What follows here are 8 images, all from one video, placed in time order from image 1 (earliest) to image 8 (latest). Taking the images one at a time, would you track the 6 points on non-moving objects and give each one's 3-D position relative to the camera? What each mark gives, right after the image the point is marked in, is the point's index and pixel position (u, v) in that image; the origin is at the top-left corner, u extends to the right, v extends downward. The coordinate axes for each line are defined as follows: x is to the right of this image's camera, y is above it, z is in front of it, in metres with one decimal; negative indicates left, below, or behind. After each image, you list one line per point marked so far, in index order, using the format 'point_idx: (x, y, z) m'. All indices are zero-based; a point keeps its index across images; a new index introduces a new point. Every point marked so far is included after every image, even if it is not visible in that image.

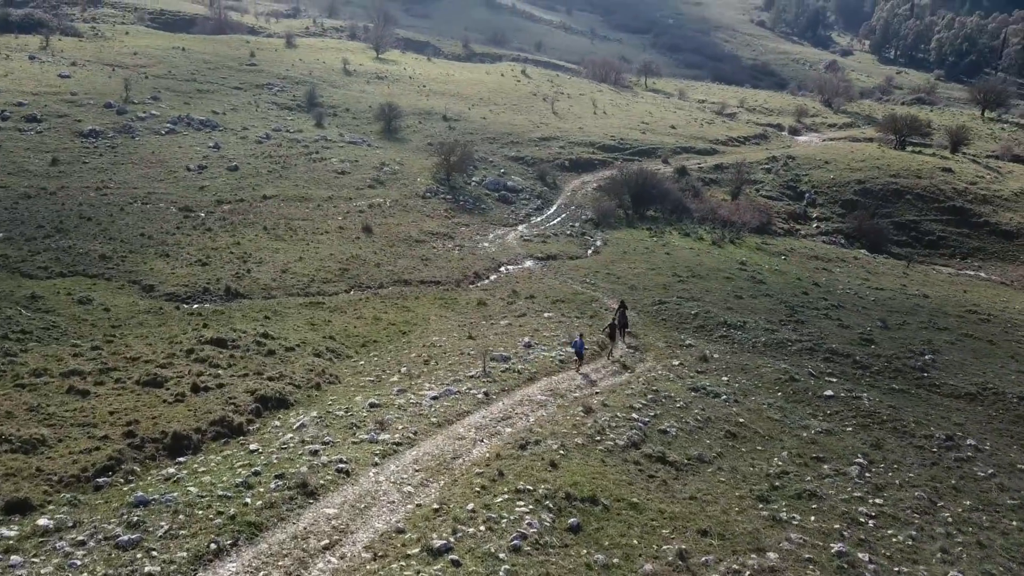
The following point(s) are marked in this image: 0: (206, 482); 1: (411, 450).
0: (-6.3, -4.0, +16.7) m
1: (-2.4, -3.8, +19.2) m
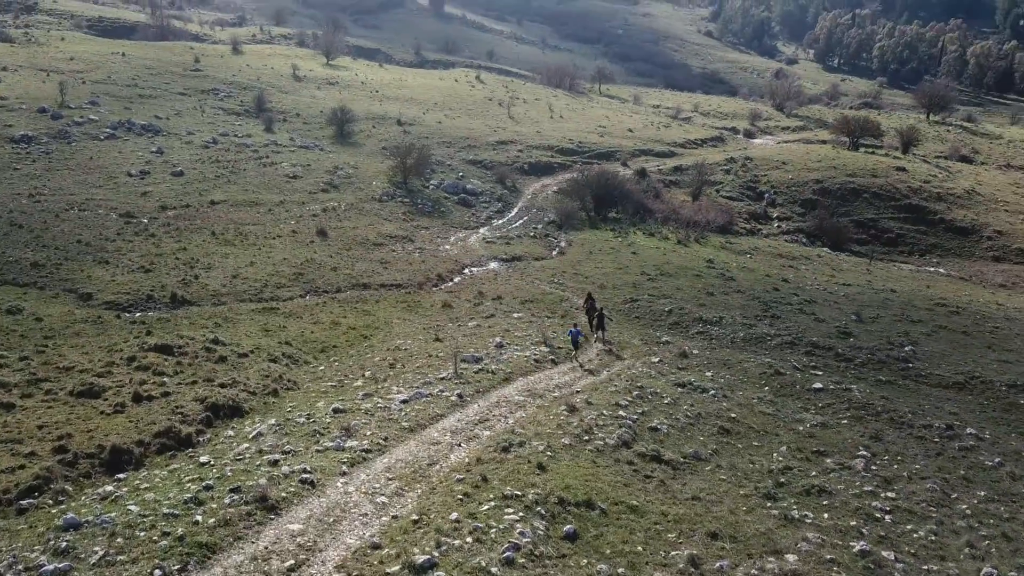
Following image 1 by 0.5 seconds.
0: (-6.6, -3.8, +14.6) m
1: (-2.8, -3.6, +17.4) m
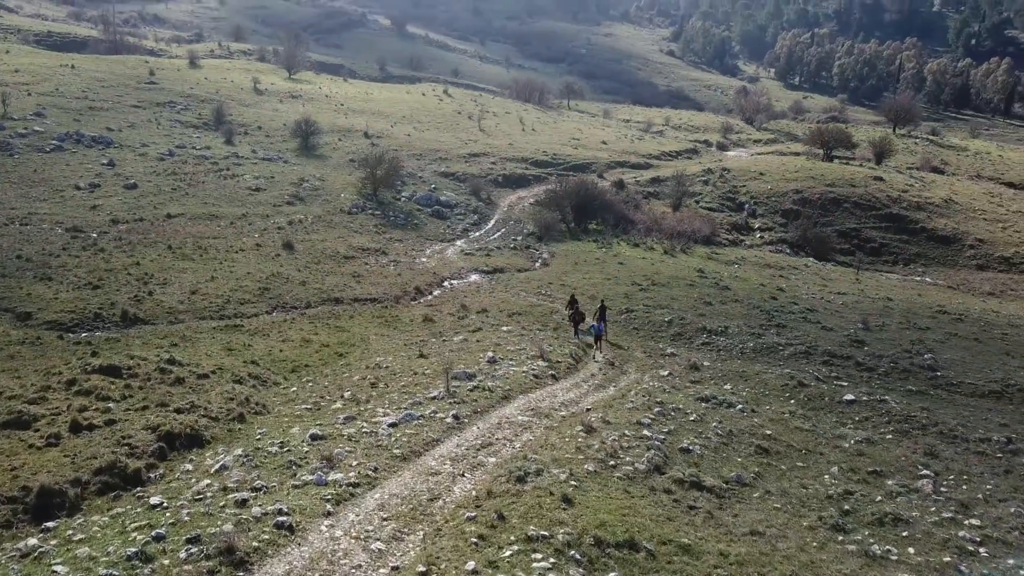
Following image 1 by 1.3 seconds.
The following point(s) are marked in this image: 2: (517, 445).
0: (-6.1, -3.8, +11.6) m
1: (-2.5, -3.6, +14.5) m
2: (+0.1, -3.4, +17.4) m
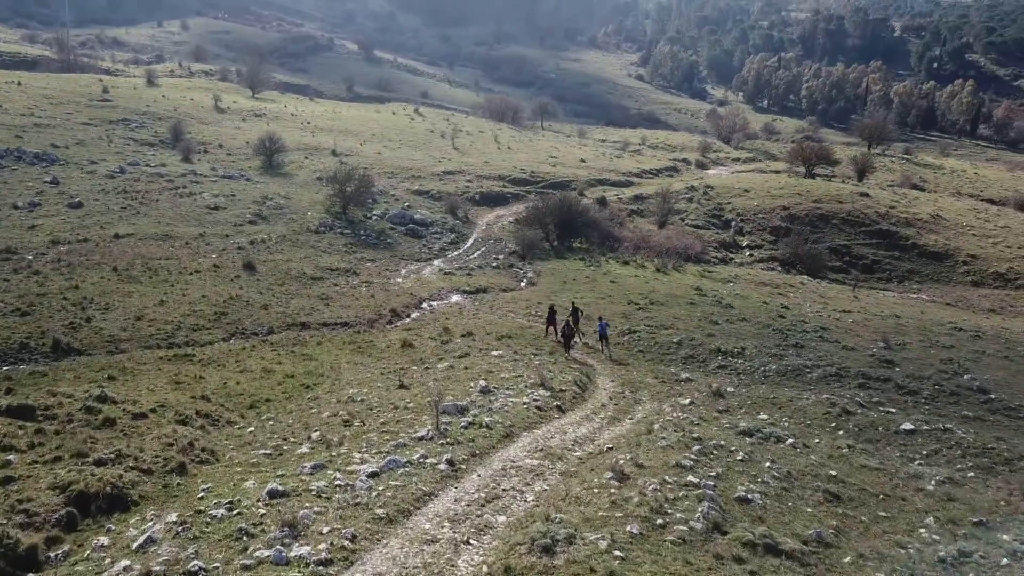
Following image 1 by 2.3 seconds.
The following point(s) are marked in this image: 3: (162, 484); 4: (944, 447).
0: (-5.7, -3.9, +7.8) m
1: (-2.1, -3.8, +10.8) m
2: (+0.3, -3.6, +13.9) m
3: (-6.1, -3.4, +14.1) m
4: (+9.5, -3.5, +17.8) m
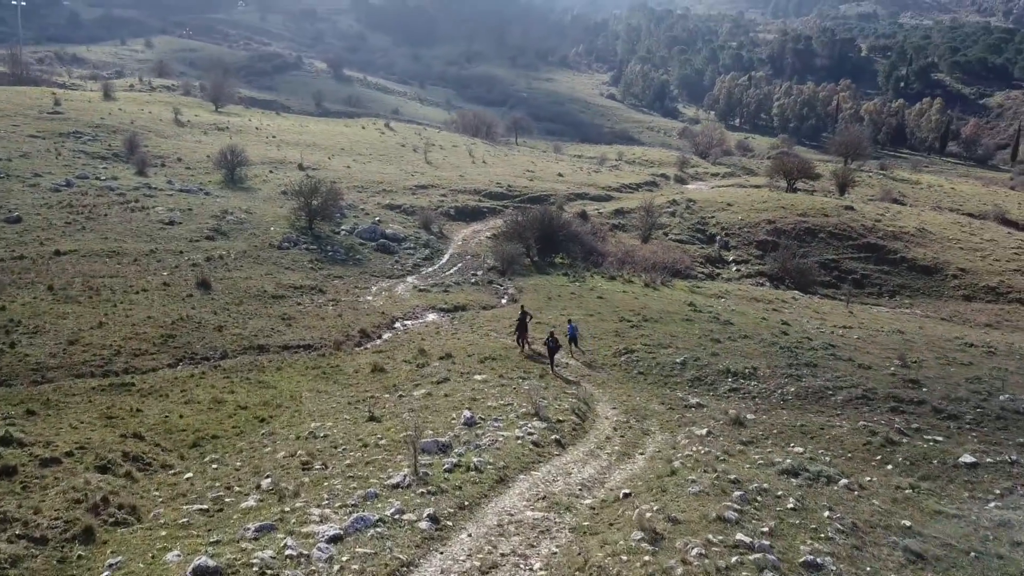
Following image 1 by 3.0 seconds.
0: (-5.4, -3.9, +4.5) m
1: (-2.0, -3.8, +7.7) m
2: (+0.3, -3.7, +10.8) m
3: (-6.1, -3.6, +10.8) m
4: (+9.3, -3.6, +15.0) m
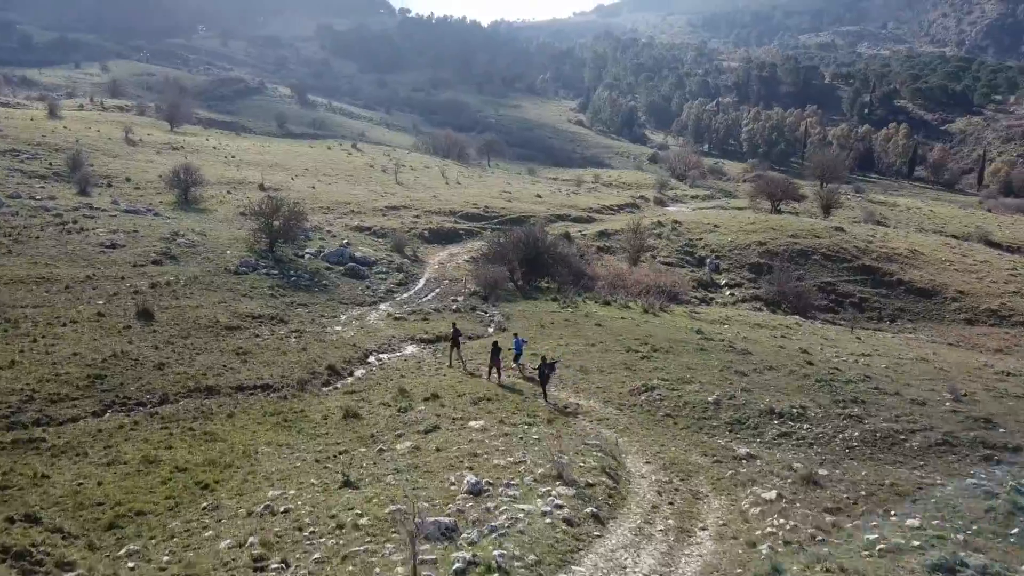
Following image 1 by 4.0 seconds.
0: (-4.5, -4.0, +0.1) m
1: (-1.2, -4.0, +3.4) m
2: (+1.0, -3.9, +6.6) m
3: (-5.4, -3.8, +6.4) m
4: (+9.8, -3.9, +11.2) m
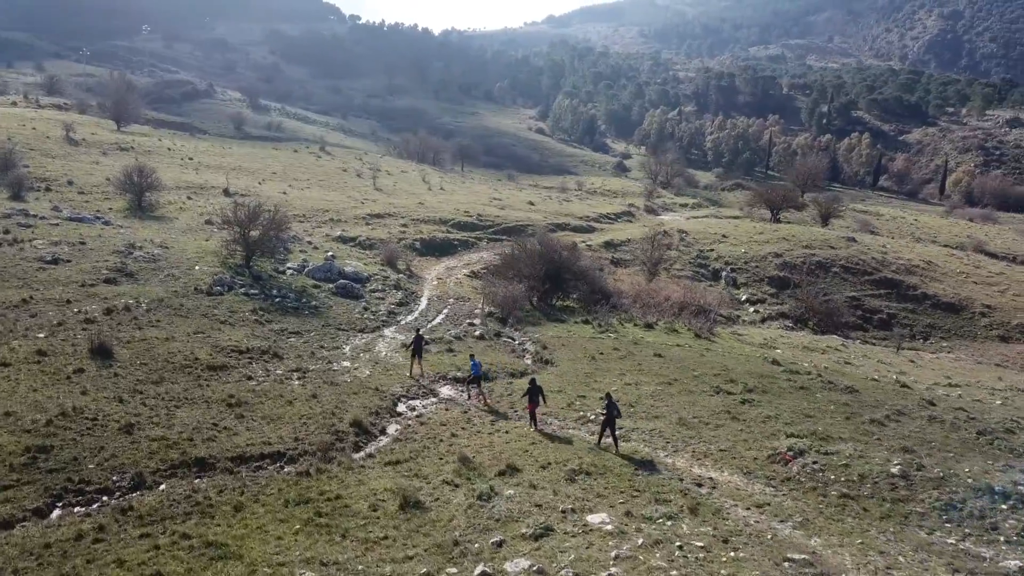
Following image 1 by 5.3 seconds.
0: (-0.9, -4.4, -6.0) m
1: (+2.2, -4.4, -2.5) m
2: (+4.2, -4.4, +0.9) m
3: (-2.2, -4.3, +0.2) m
4: (+12.7, -4.4, +6.0) m
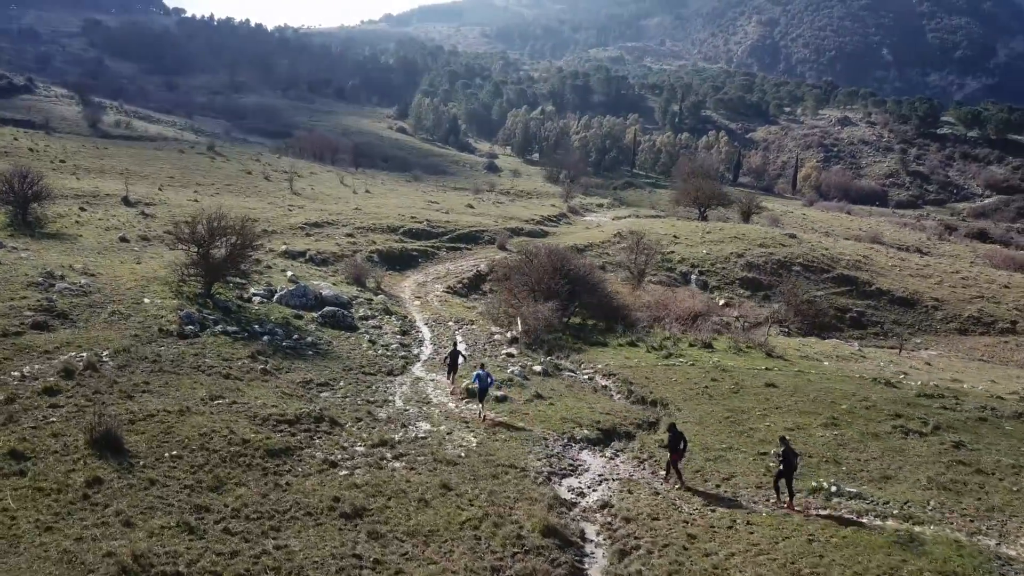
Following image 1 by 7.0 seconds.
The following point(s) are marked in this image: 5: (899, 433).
0: (+8.4, -5.0, -10.9) m
1: (+10.8, -4.9, -6.8) m
2: (+12.1, -4.8, -3.2) m
3: (+6.0, -5.0, -5.0) m
4: (+19.4, -4.5, +3.5) m
5: (+9.2, -3.5, +19.1) m
